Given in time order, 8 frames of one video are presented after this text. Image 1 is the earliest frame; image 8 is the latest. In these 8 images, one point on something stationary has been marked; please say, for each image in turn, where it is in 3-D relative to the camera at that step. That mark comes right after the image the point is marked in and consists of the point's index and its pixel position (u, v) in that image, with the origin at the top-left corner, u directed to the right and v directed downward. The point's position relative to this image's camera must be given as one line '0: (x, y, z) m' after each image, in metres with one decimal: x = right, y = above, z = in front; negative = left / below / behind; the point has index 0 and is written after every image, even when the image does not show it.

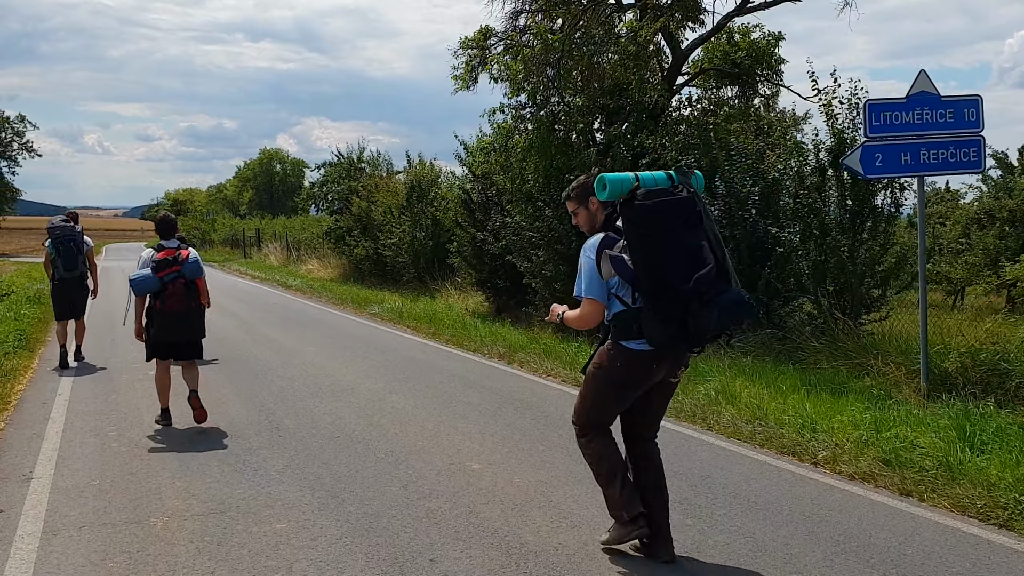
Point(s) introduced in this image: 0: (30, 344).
0: (-6.1, -0.7, +11.7) m
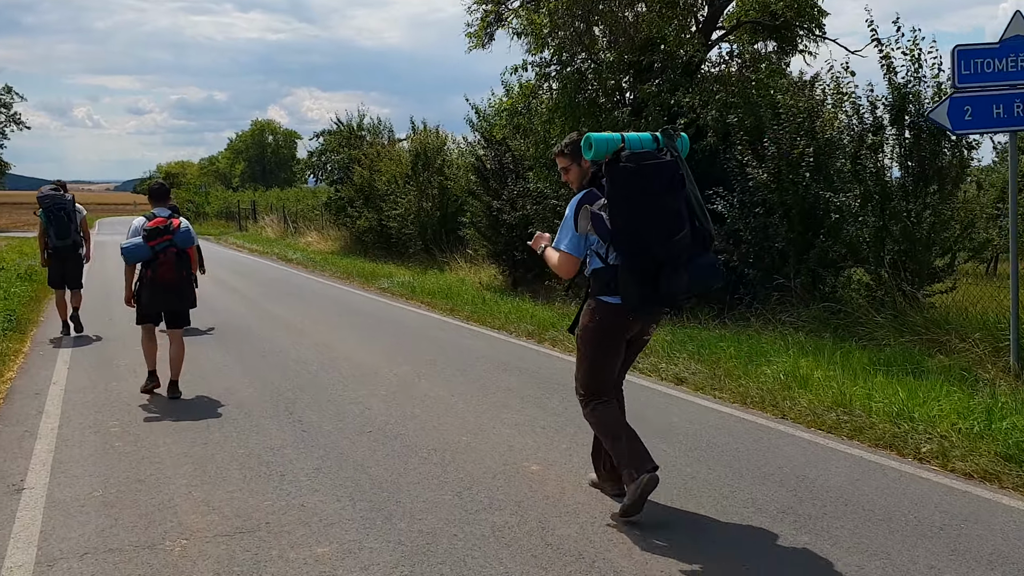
0: (-5.7, -0.4, +10.9) m
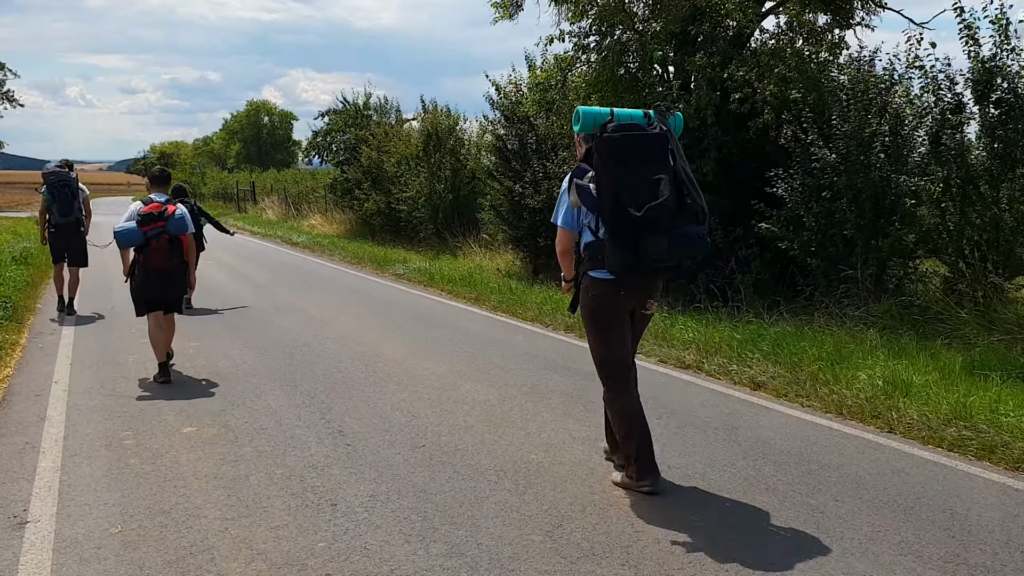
0: (-5.4, -0.3, +10.1) m
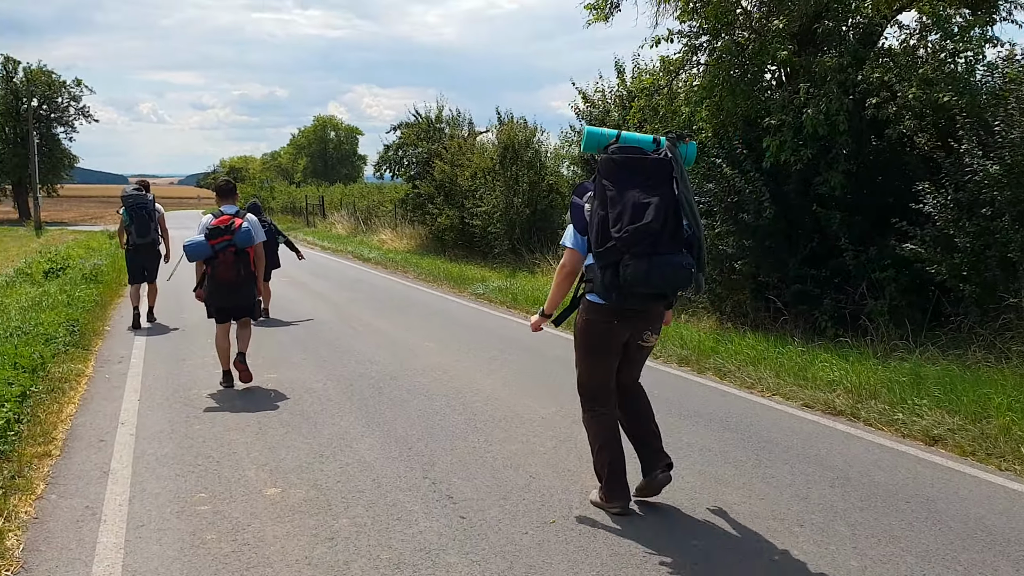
0: (-4.3, -0.5, +9.5) m
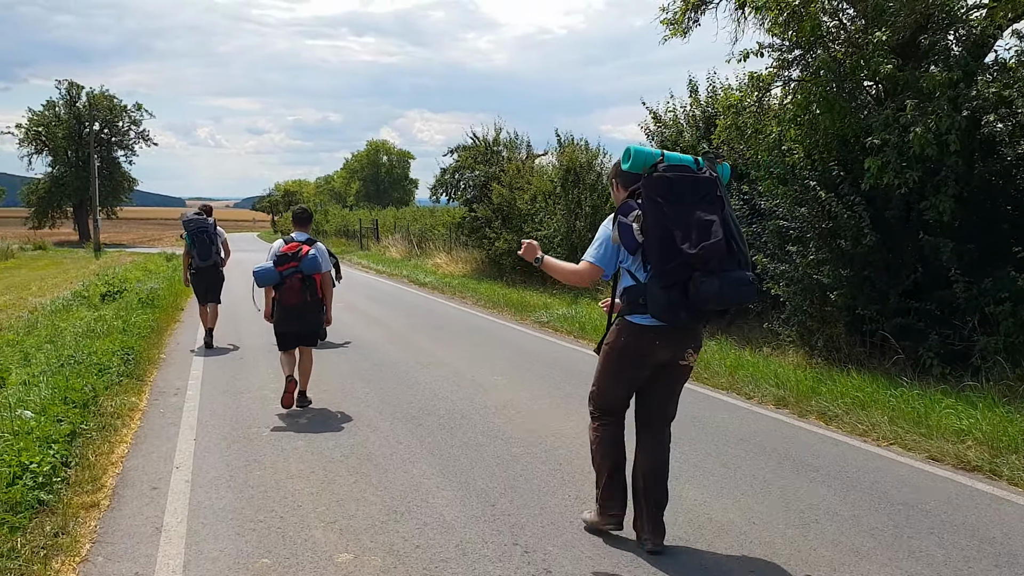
0: (-3.6, -0.8, +9.1) m
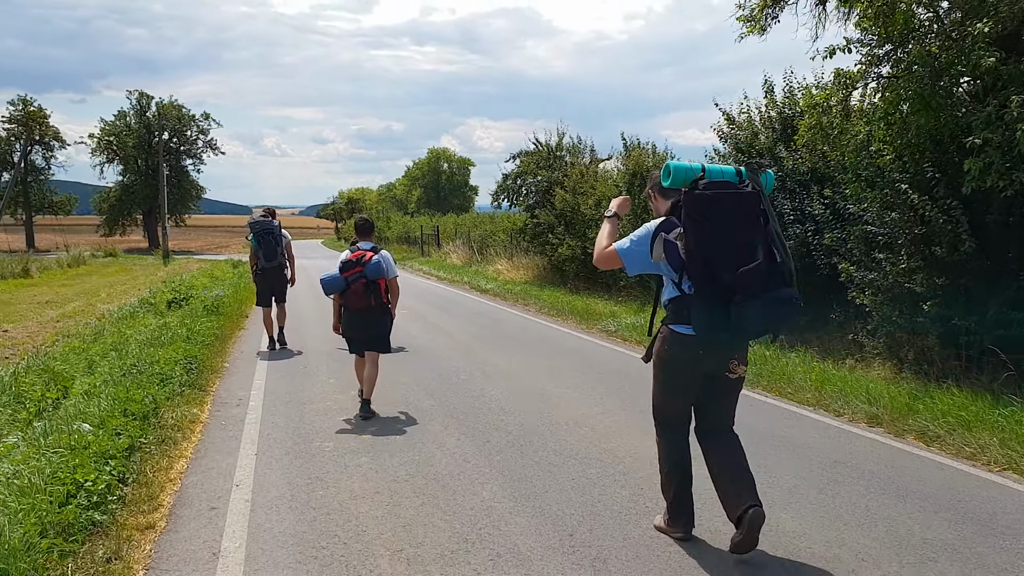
0: (-3.0, -0.8, +8.9) m
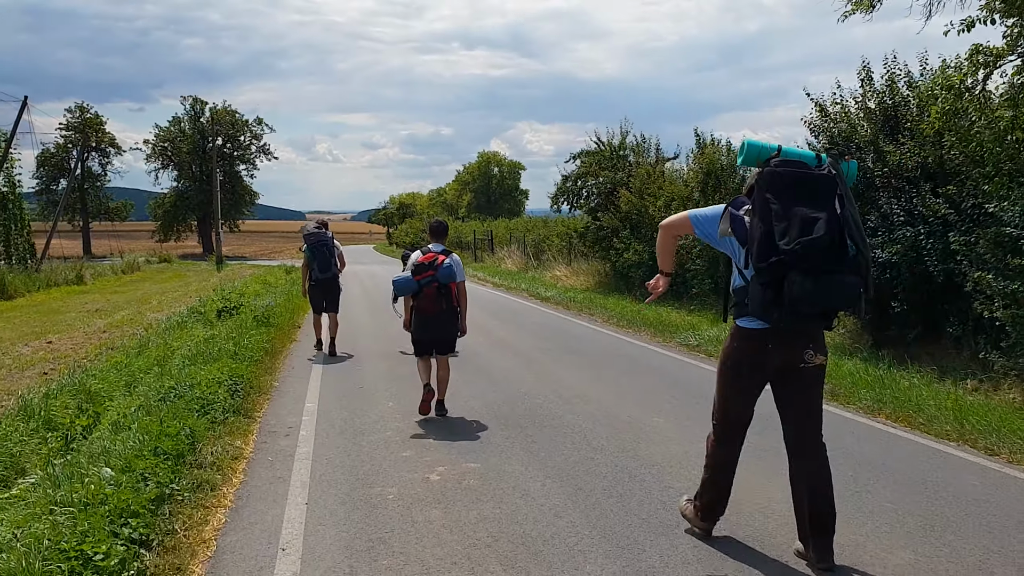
0: (-2.3, -0.9, +8.0) m
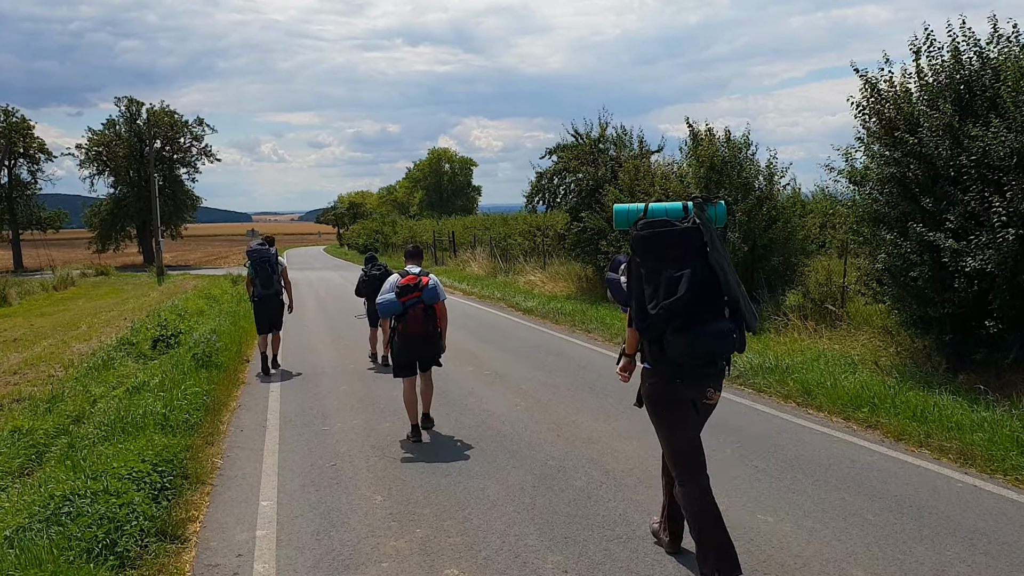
0: (-2.1, -1.3, +5.8) m
